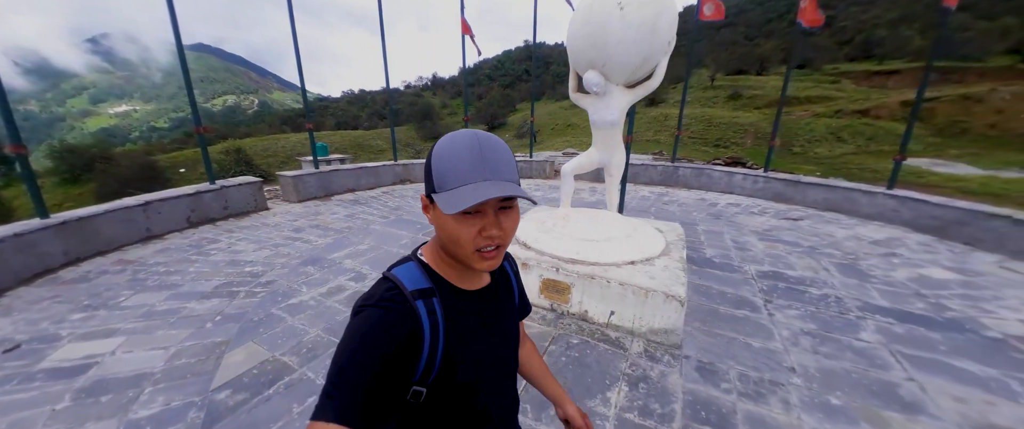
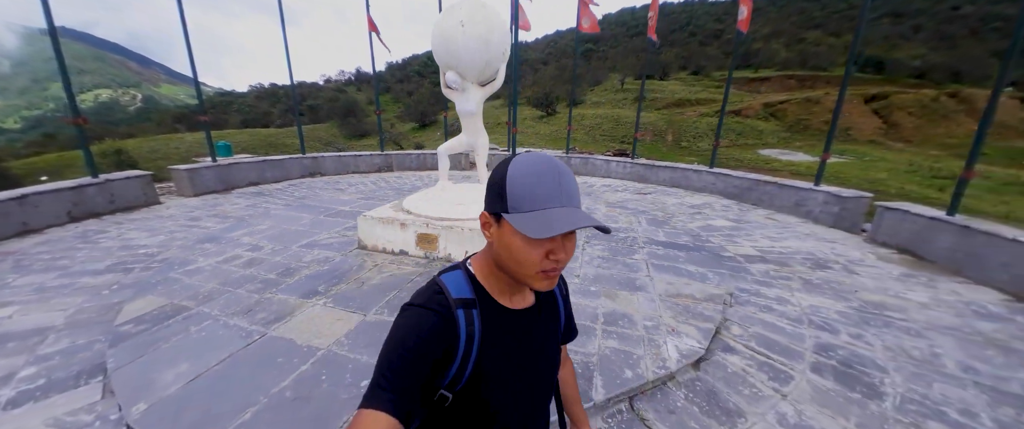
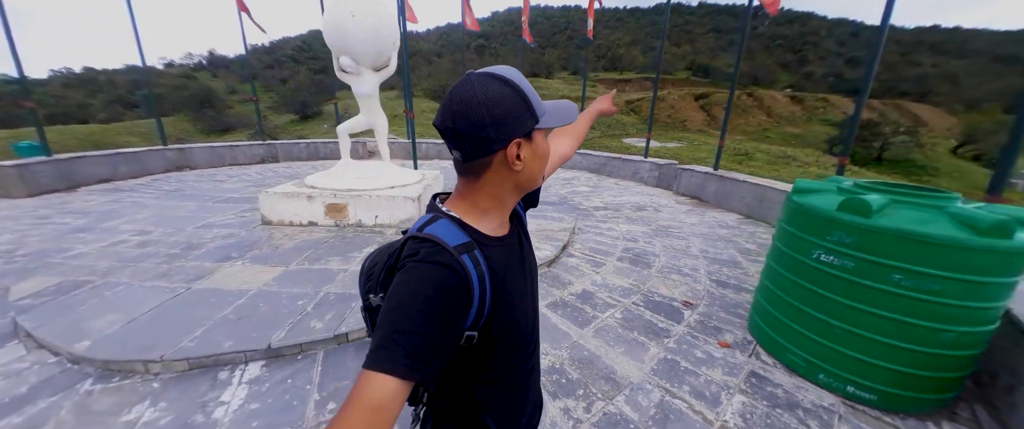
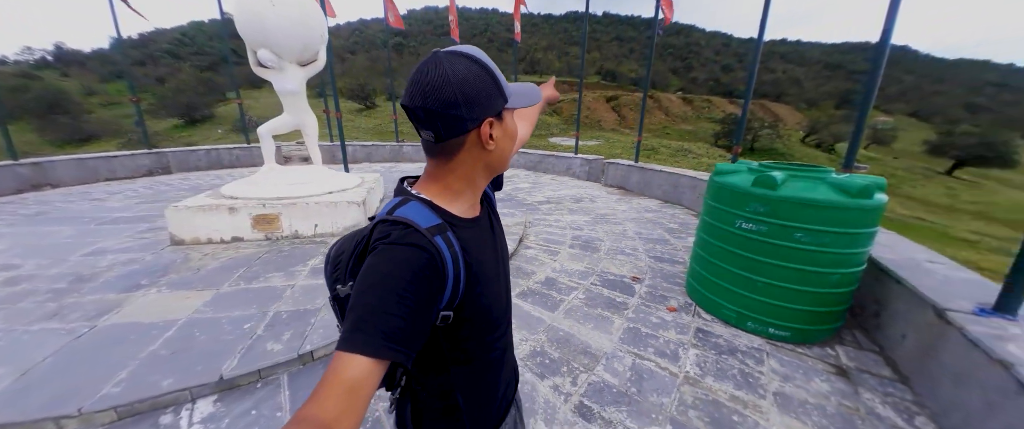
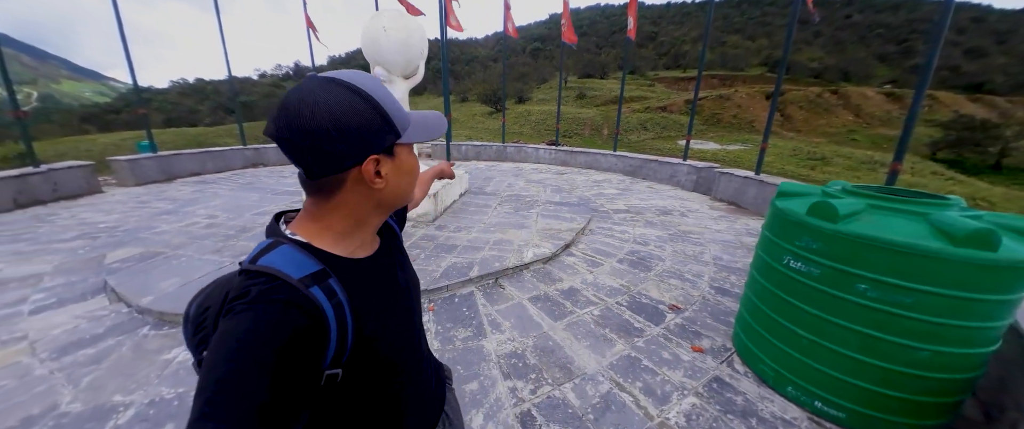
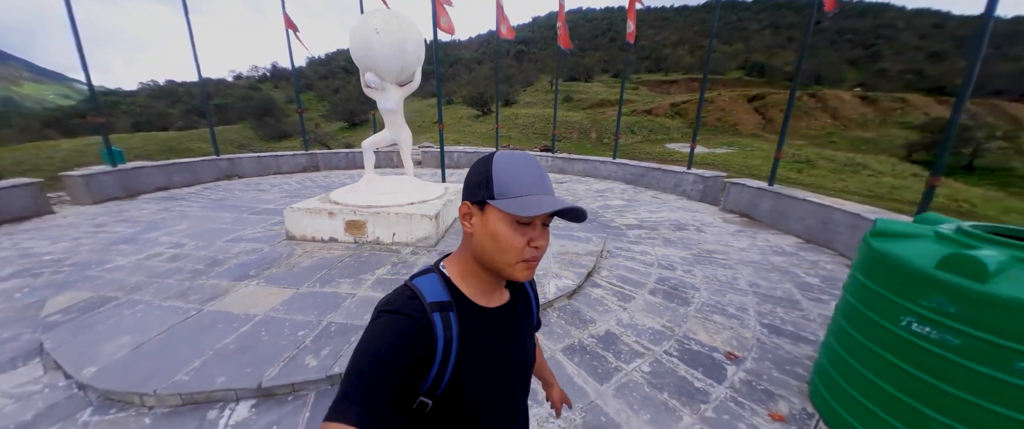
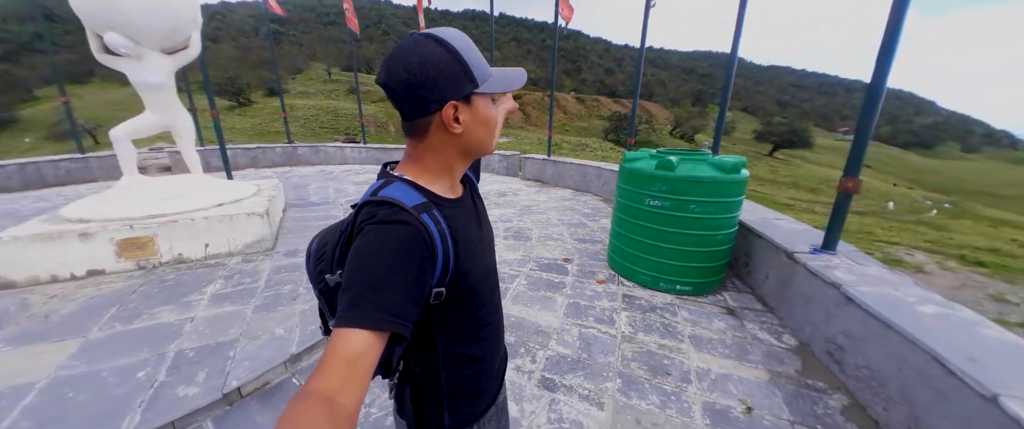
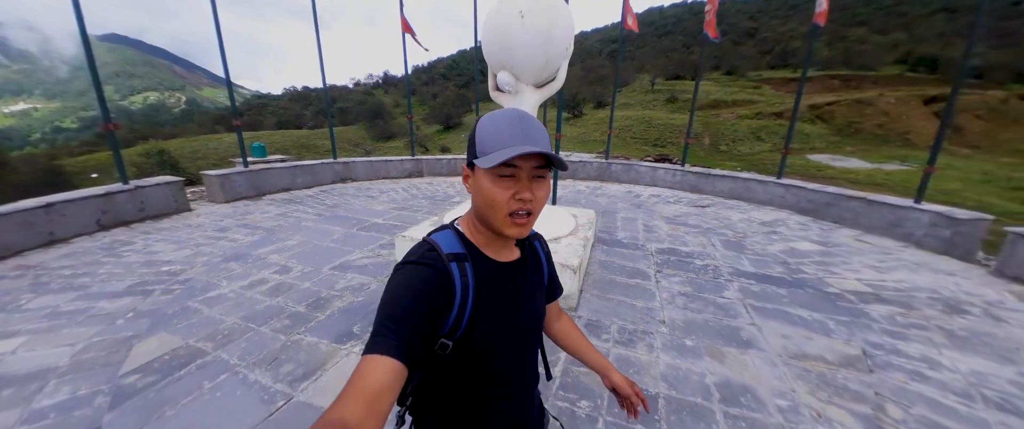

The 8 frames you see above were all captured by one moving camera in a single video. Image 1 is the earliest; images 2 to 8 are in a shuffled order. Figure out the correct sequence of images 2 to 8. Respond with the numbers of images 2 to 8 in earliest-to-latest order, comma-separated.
8, 2, 6, 5, 3, 4, 7
